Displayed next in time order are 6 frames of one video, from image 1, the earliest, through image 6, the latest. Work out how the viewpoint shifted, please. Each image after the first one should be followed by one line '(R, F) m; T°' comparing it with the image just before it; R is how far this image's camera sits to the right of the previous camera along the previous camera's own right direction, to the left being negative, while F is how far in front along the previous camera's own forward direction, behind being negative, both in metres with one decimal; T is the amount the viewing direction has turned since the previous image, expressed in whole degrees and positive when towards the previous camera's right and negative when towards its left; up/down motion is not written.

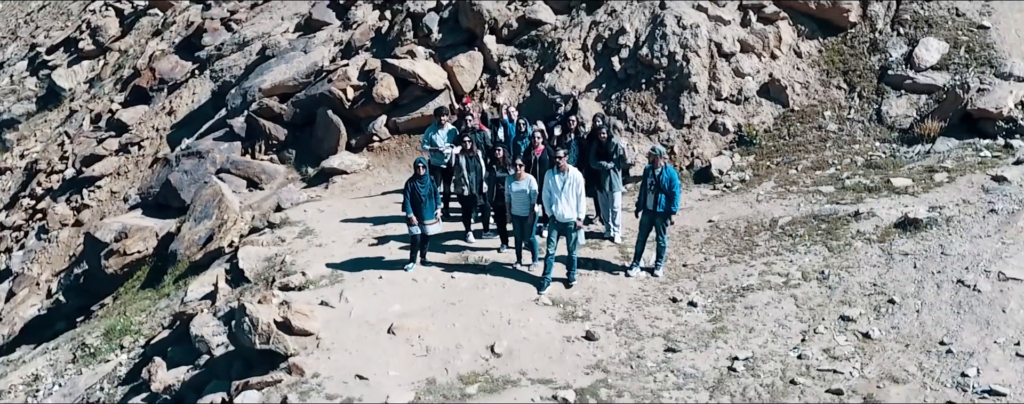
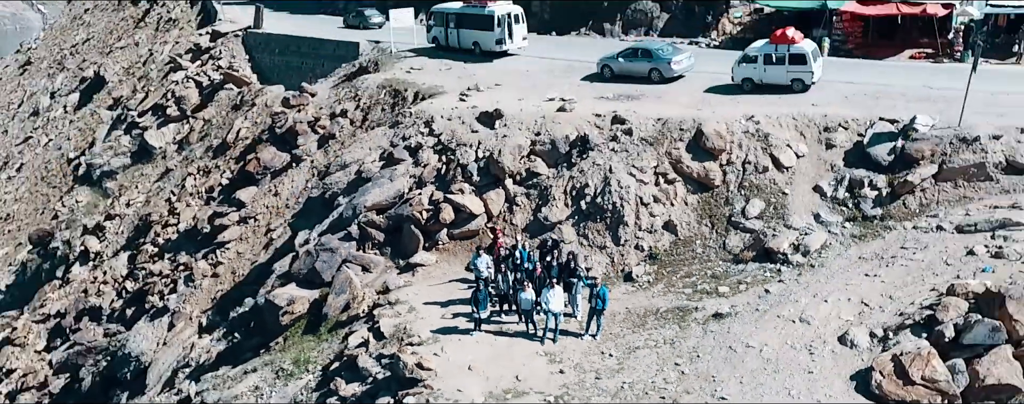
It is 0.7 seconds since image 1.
(-0.2, -7.1) m; 0°
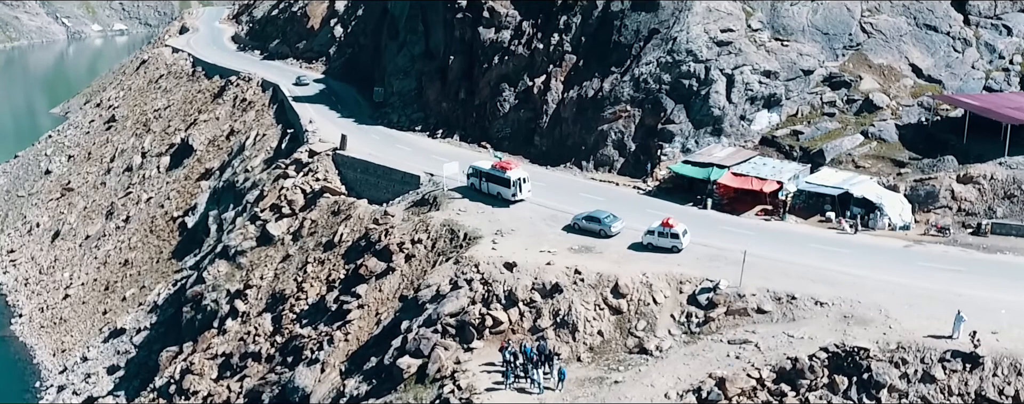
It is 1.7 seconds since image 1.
(-0.3, -16.5) m; 0°
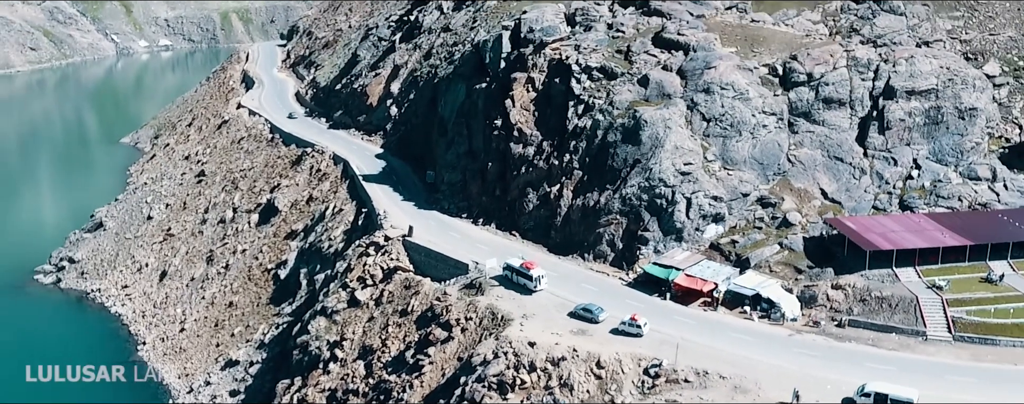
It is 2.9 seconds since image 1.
(+0.1, -19.5) m; -2°
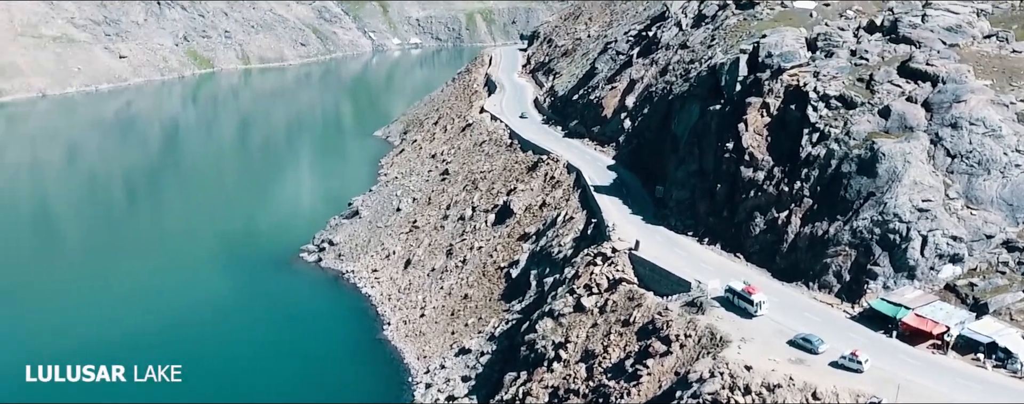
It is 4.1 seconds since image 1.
(-0.1, -4.0) m; -14°
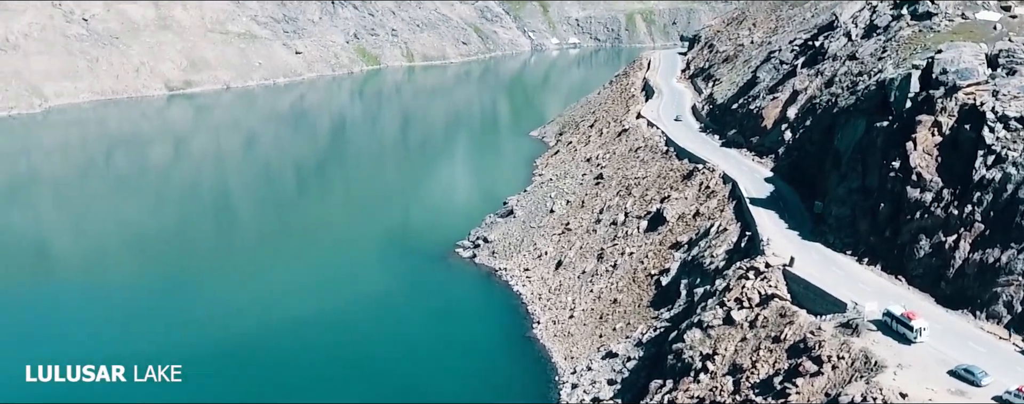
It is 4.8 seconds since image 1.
(-0.2, -2.3) m; -10°
